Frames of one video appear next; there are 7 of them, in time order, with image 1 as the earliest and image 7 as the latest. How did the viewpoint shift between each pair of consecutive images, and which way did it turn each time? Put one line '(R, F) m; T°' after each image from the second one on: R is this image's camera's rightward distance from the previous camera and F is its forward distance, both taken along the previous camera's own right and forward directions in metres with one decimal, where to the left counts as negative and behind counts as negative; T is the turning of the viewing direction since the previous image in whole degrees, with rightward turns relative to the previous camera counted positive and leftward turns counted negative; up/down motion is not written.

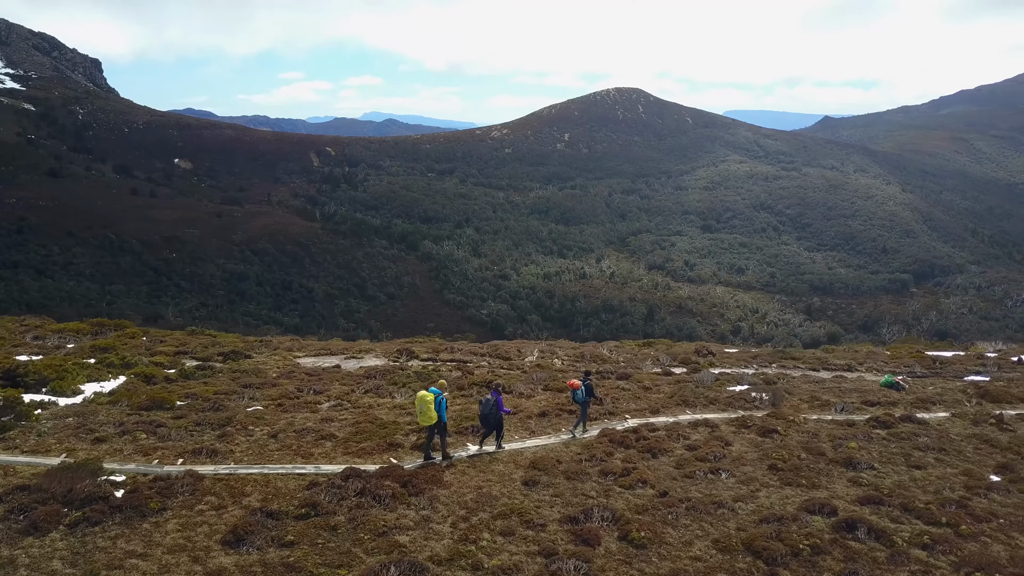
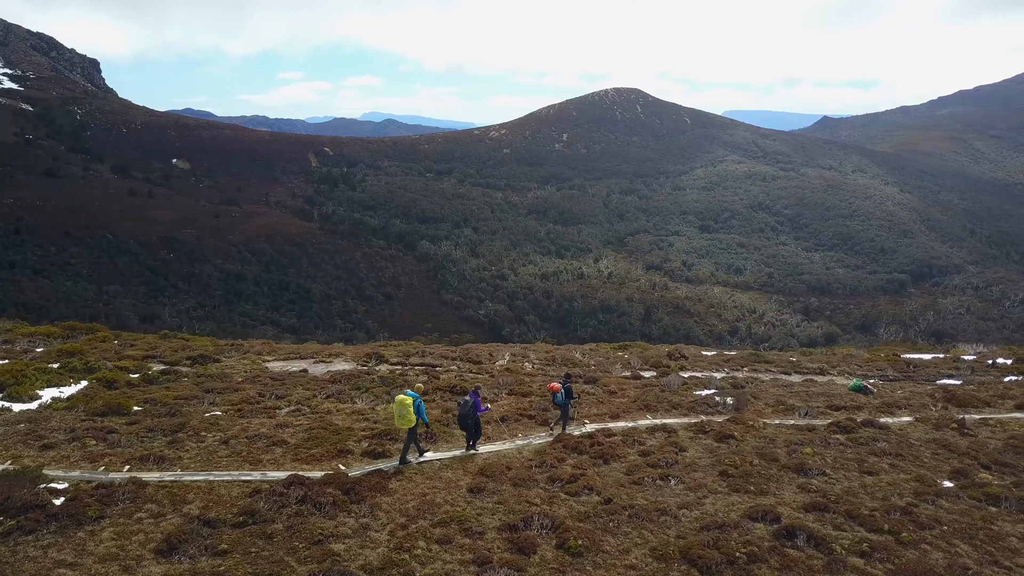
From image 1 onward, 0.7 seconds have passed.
(+1.0, 0.0) m; 0°
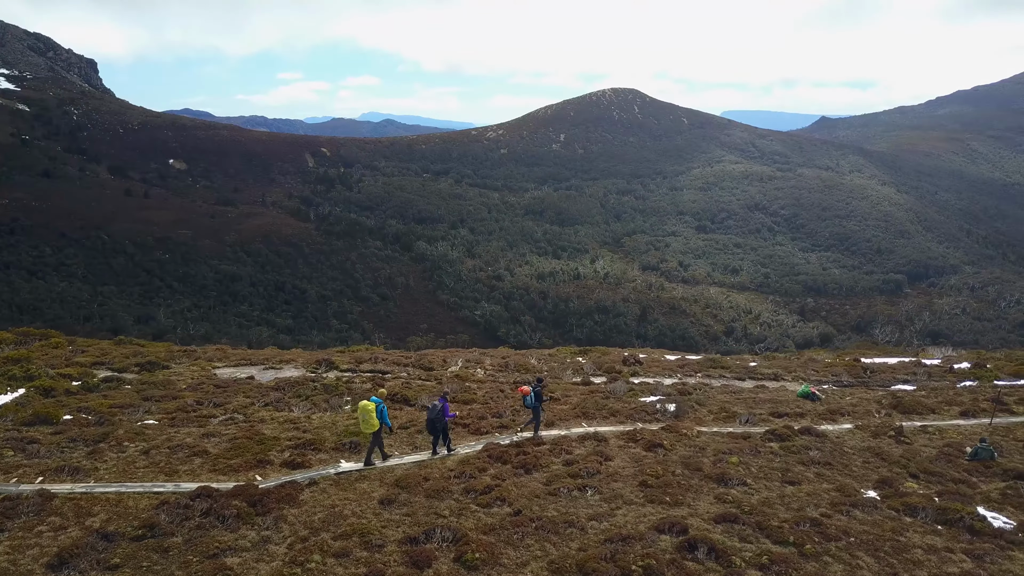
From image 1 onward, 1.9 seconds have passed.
(+1.7, 0.0) m; 0°
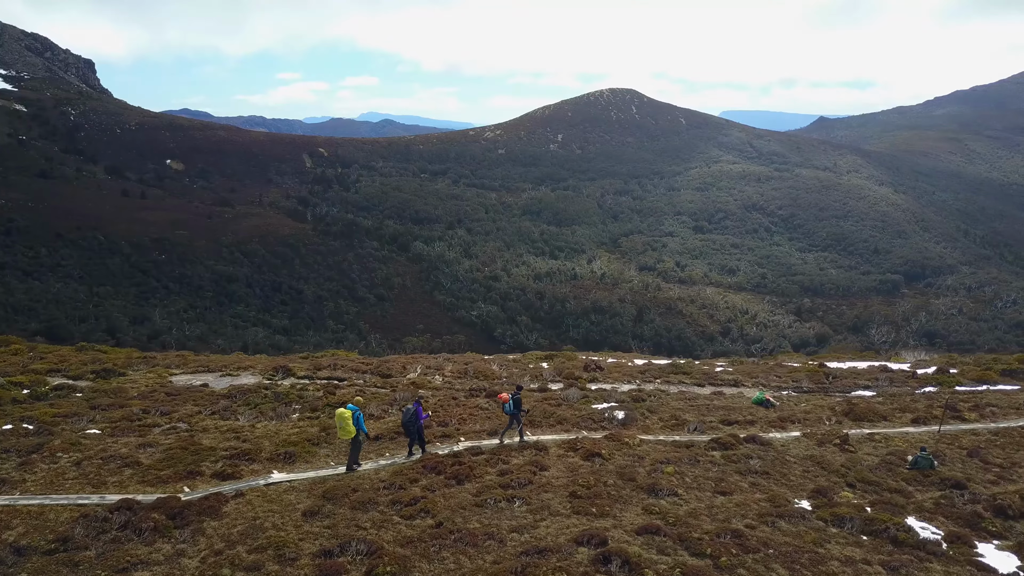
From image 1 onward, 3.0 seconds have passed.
(+1.5, 0.0) m; 0°
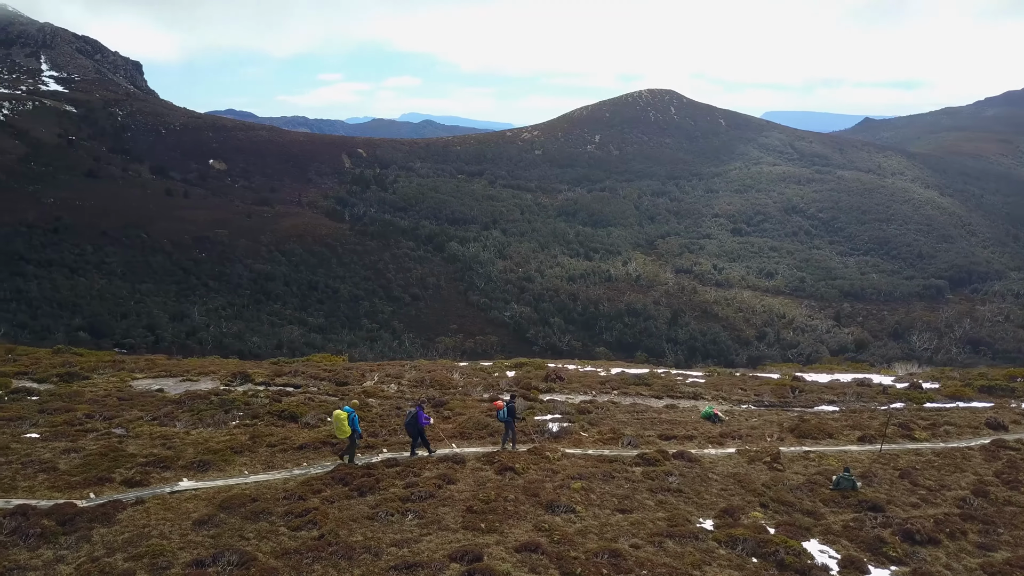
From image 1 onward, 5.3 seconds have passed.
(+2.8, +0.1) m; -3°
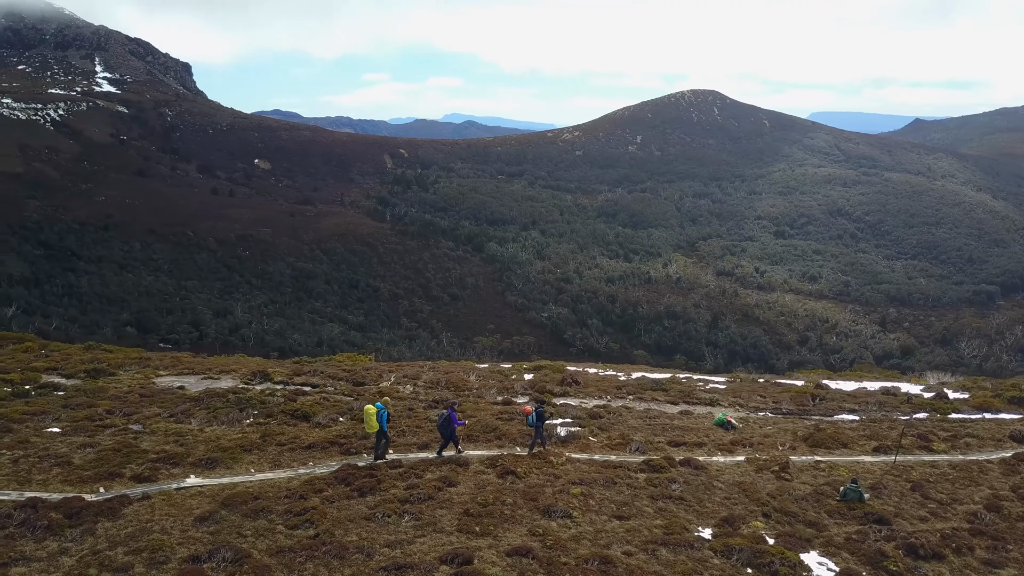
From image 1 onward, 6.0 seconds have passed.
(+0.6, +0.2) m; -3°
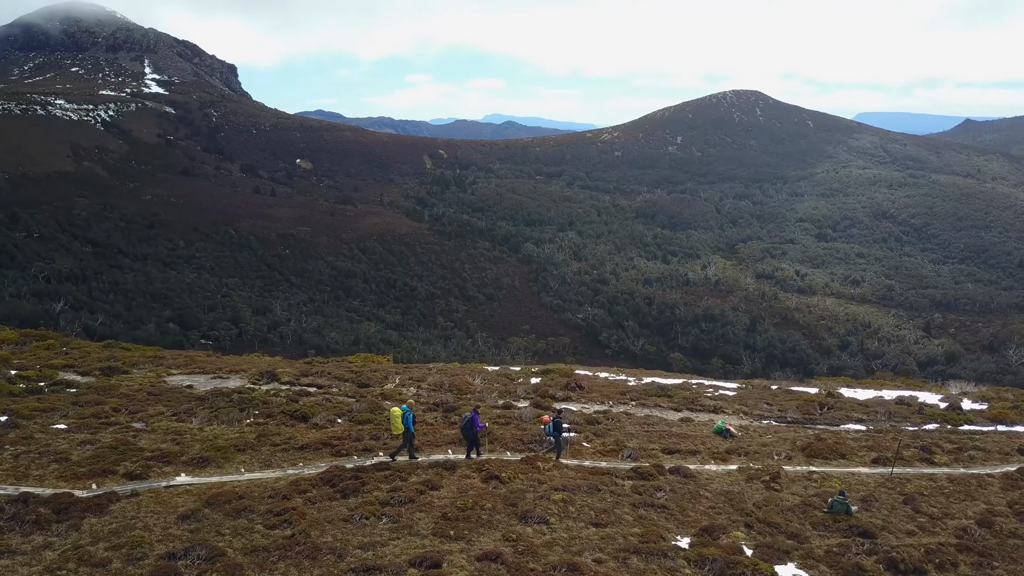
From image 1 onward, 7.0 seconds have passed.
(+1.0, +0.1) m; -3°
